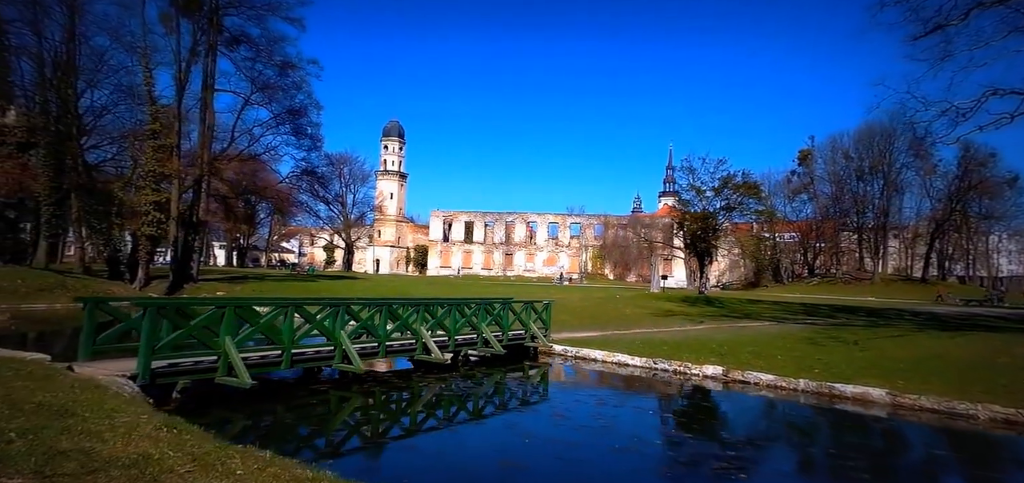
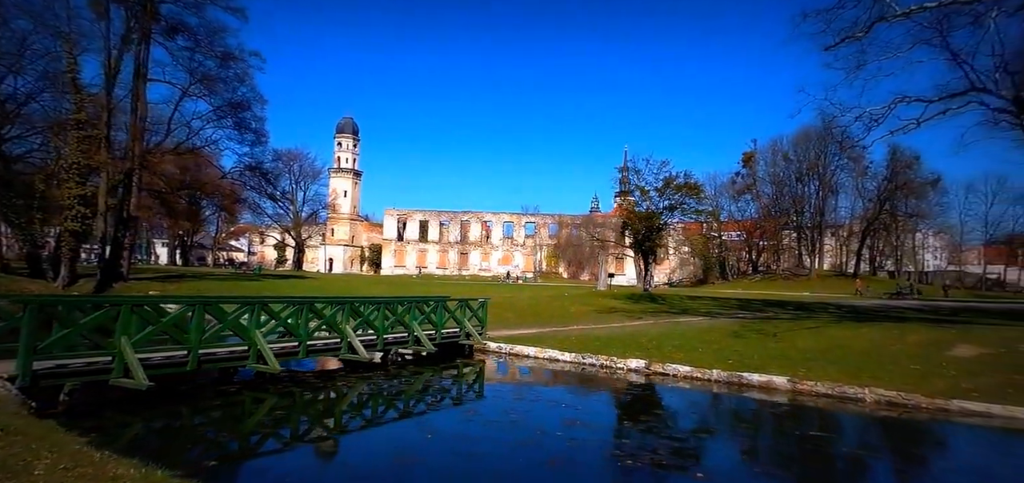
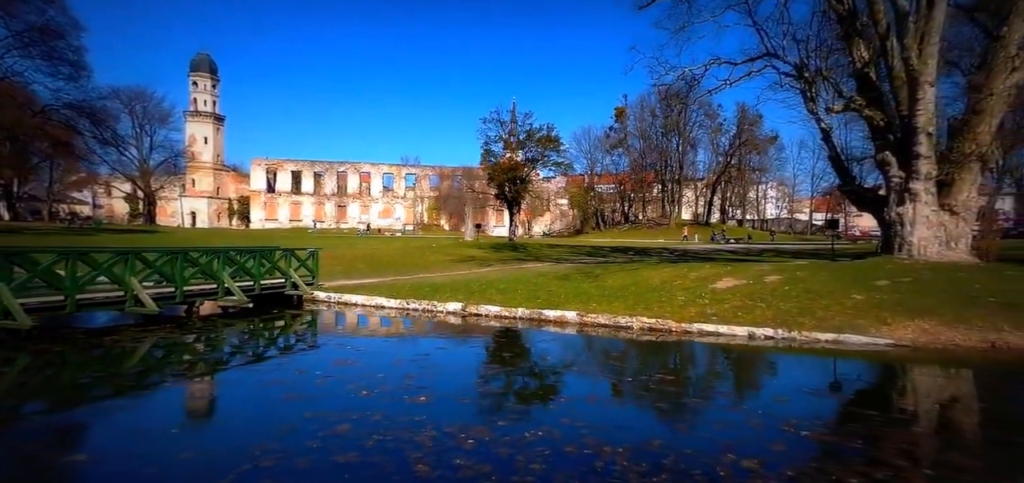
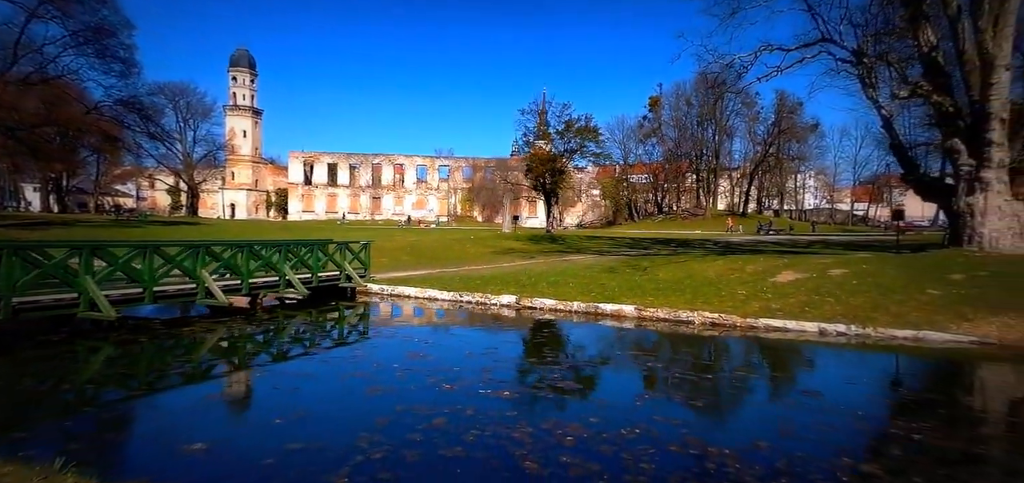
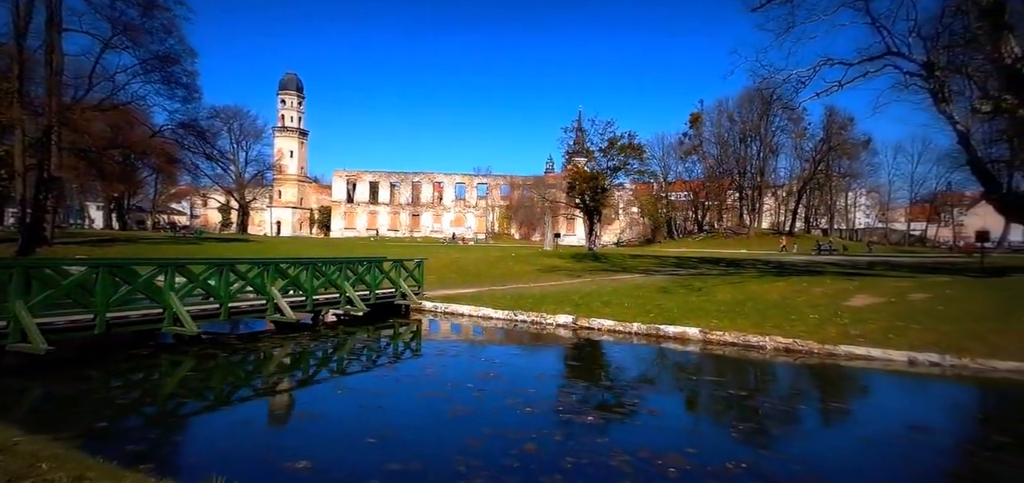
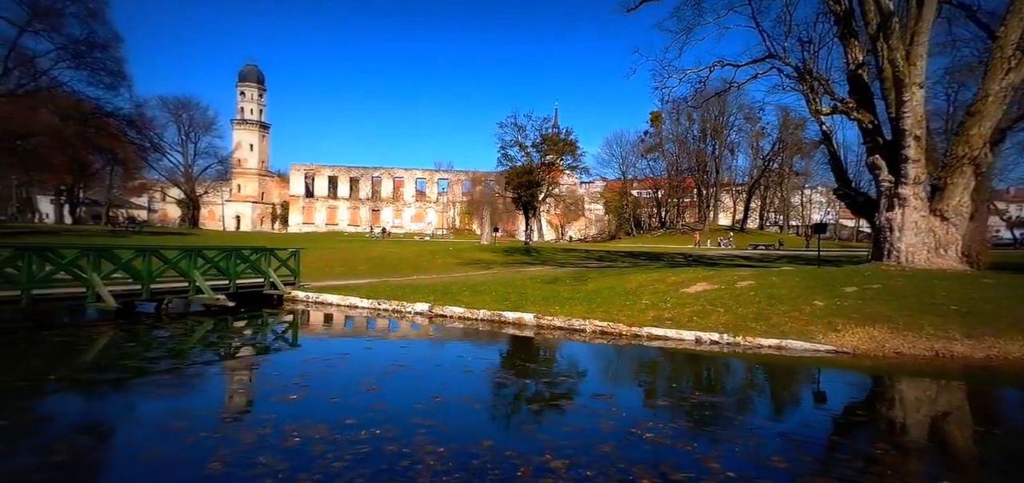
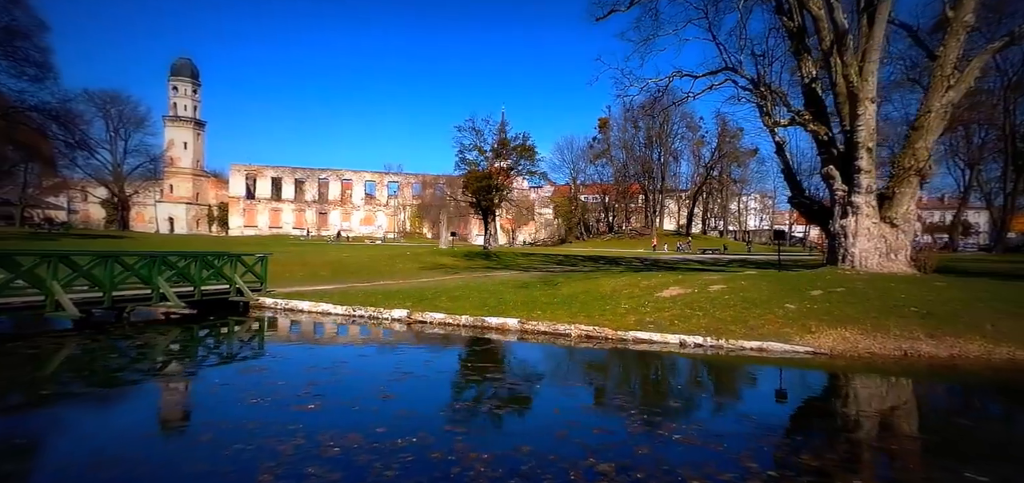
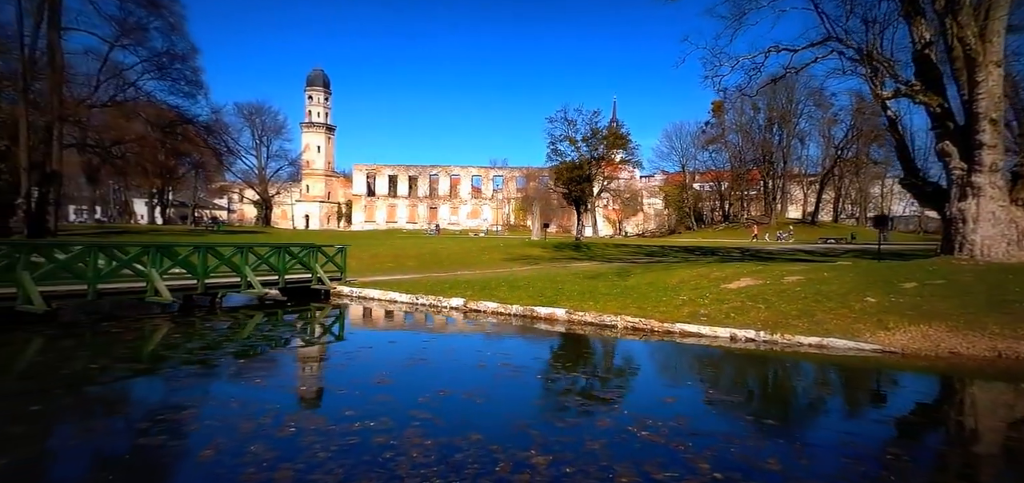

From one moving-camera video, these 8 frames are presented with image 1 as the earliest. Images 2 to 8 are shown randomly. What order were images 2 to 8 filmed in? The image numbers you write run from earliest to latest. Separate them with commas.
2, 5, 4, 3, 7, 6, 8
